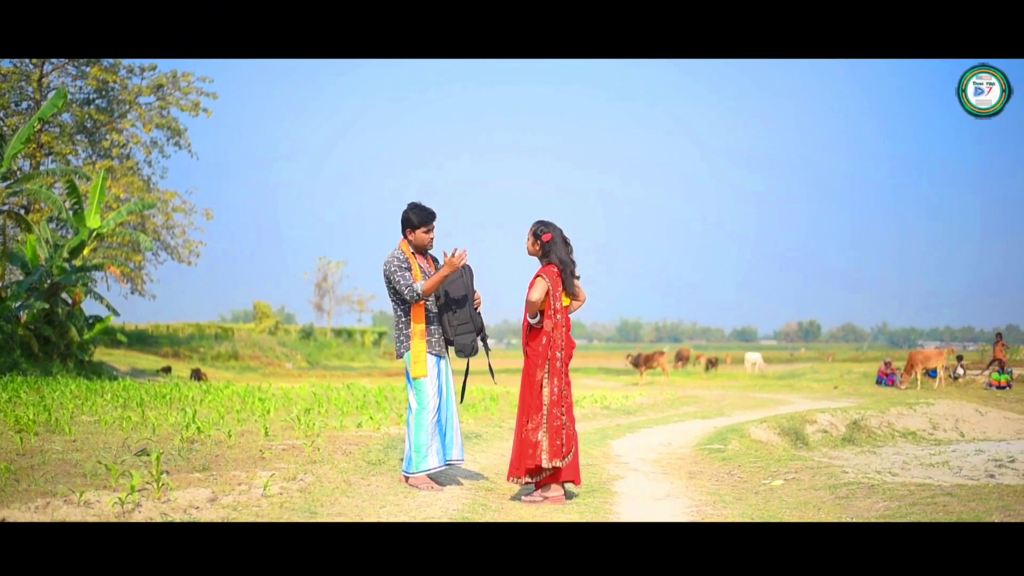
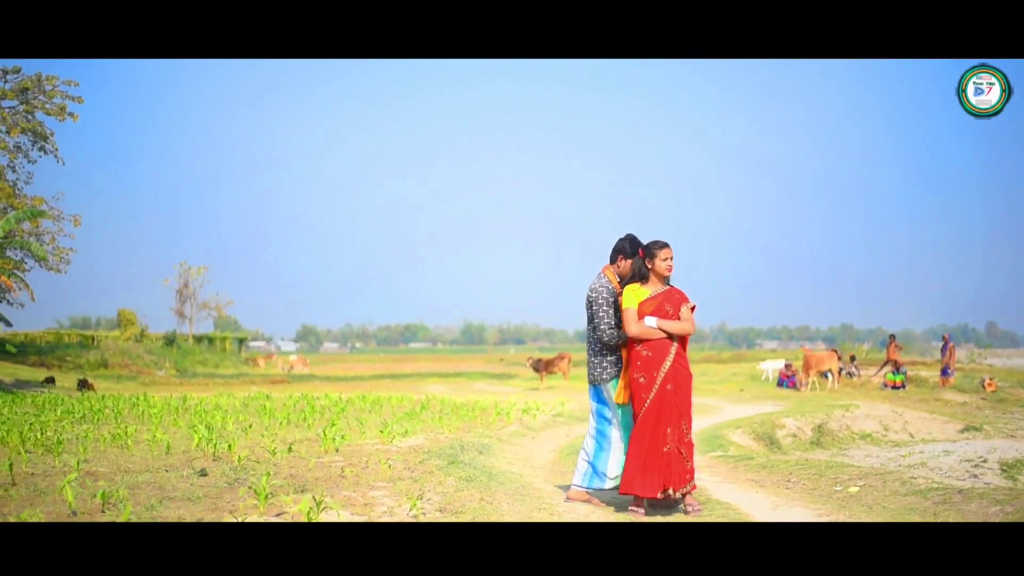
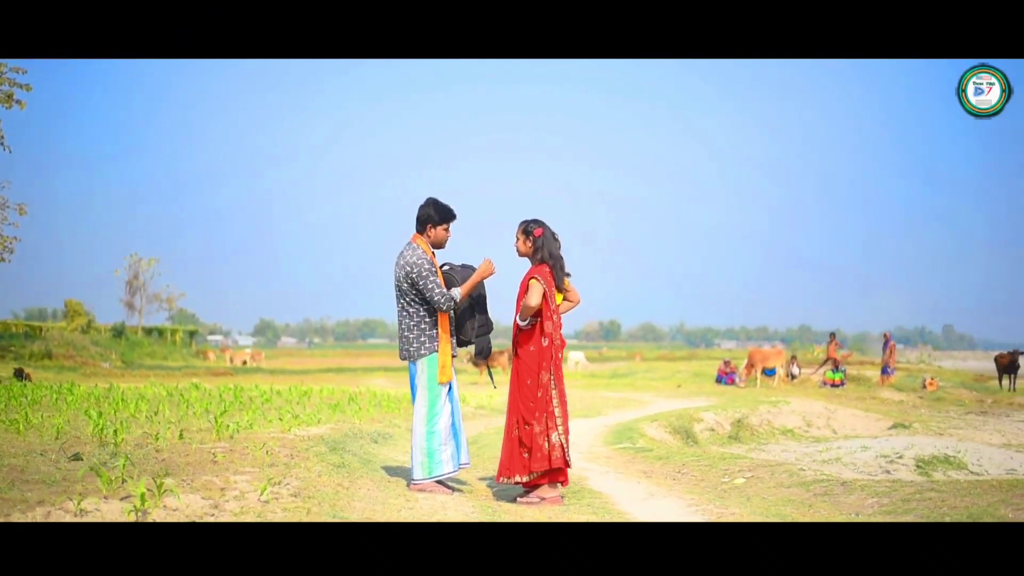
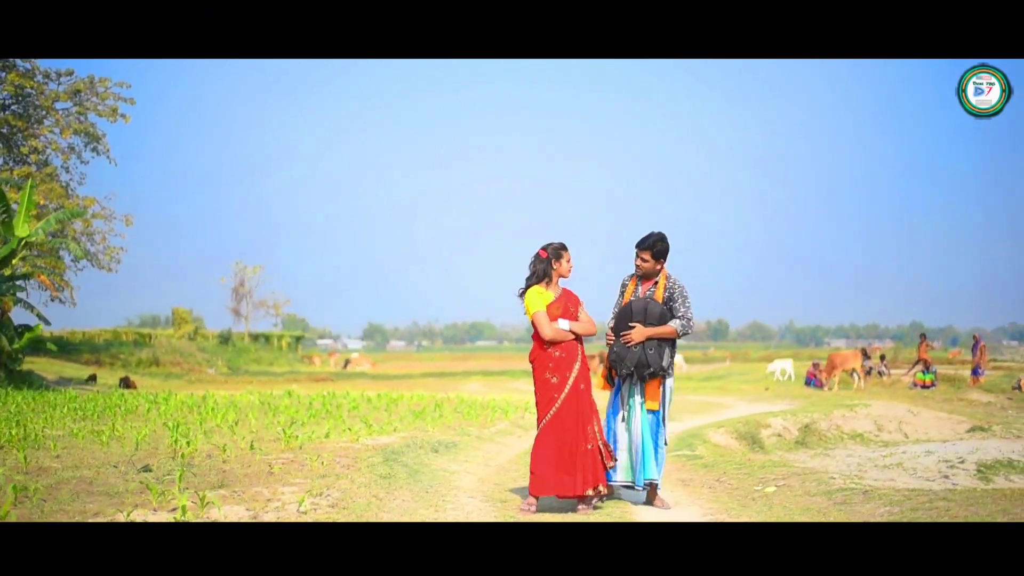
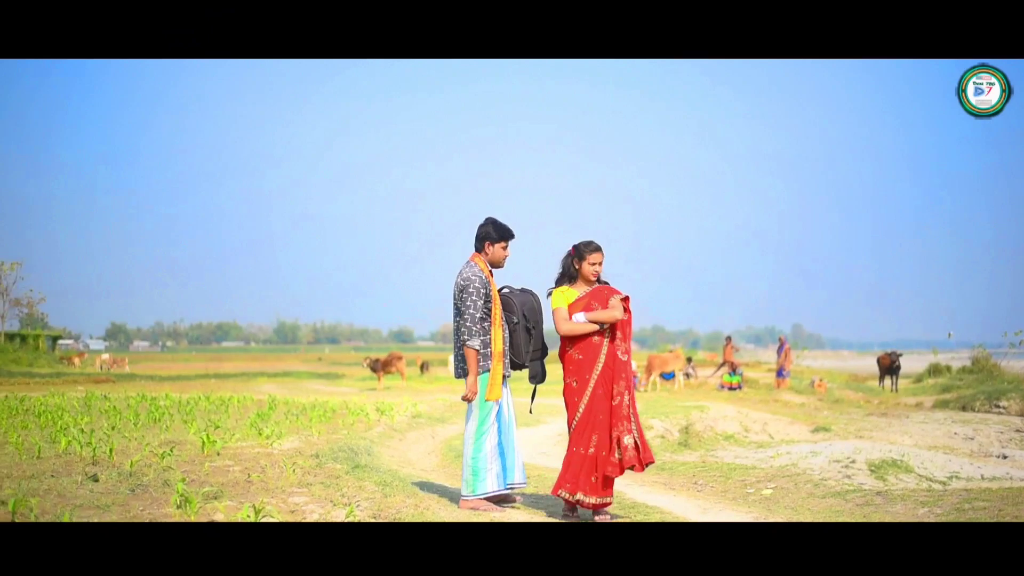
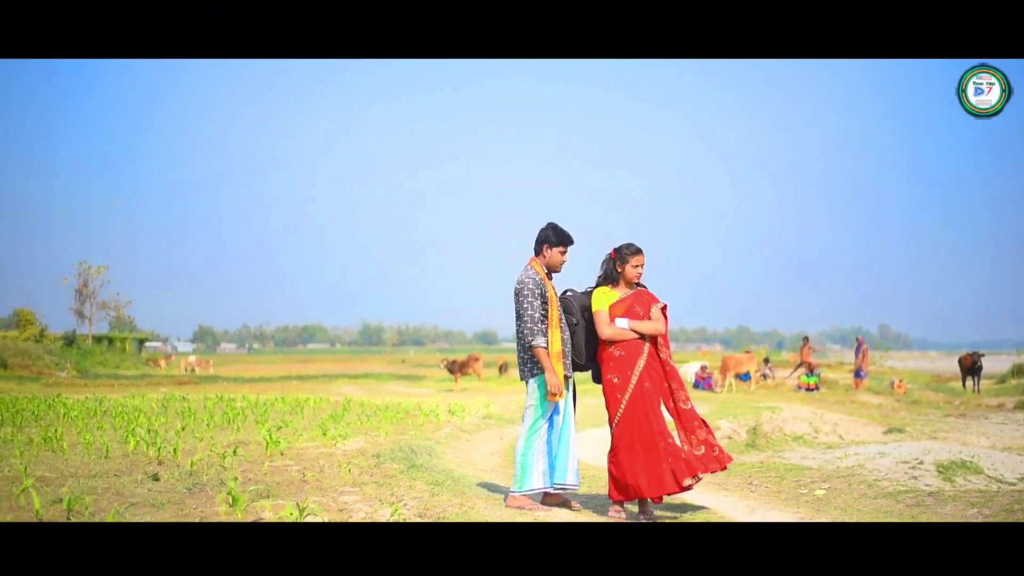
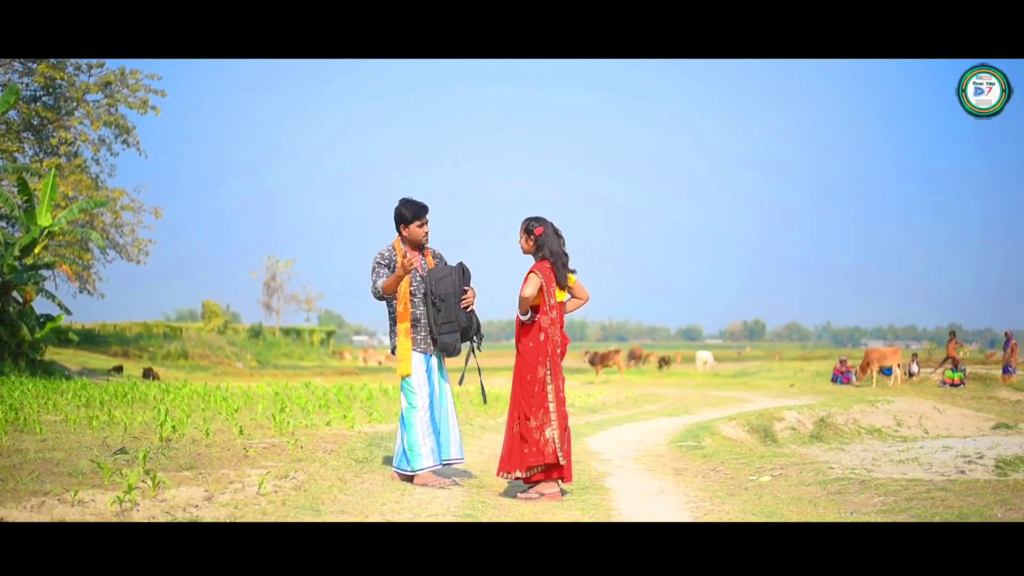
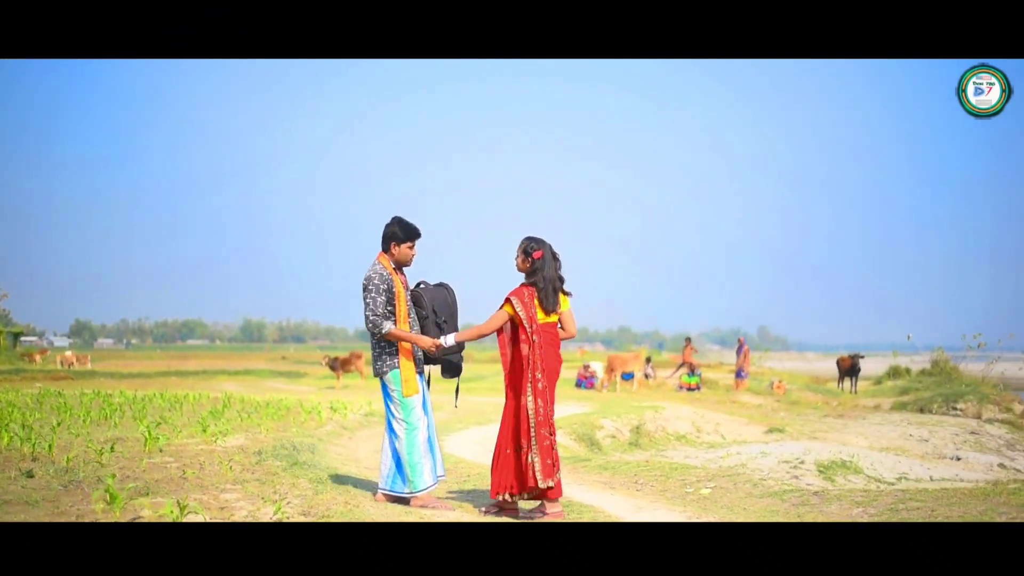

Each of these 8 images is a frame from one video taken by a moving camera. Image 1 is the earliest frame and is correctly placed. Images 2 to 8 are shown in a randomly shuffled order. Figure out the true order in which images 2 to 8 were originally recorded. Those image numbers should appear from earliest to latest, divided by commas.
7, 3, 8, 5, 6, 2, 4
